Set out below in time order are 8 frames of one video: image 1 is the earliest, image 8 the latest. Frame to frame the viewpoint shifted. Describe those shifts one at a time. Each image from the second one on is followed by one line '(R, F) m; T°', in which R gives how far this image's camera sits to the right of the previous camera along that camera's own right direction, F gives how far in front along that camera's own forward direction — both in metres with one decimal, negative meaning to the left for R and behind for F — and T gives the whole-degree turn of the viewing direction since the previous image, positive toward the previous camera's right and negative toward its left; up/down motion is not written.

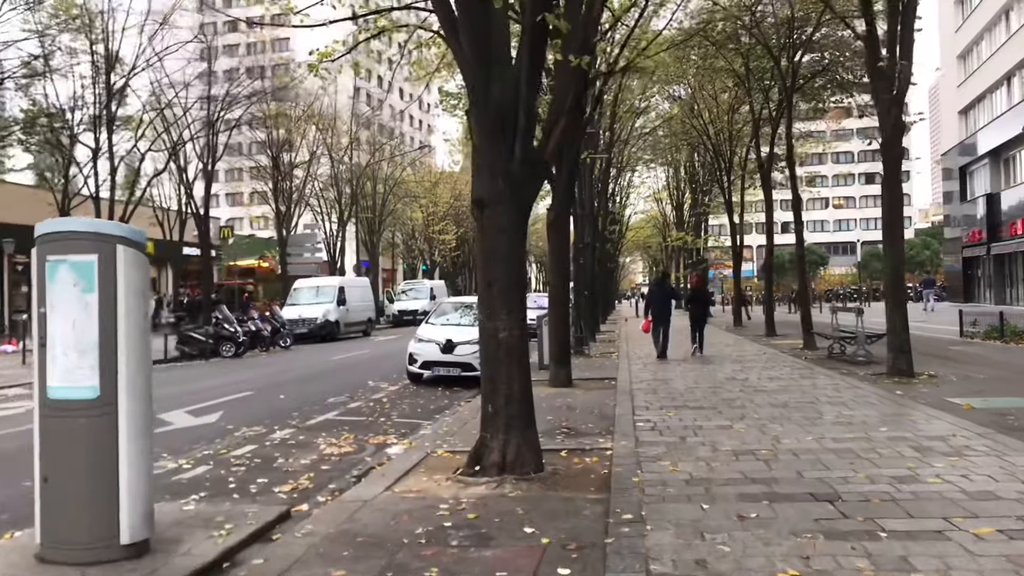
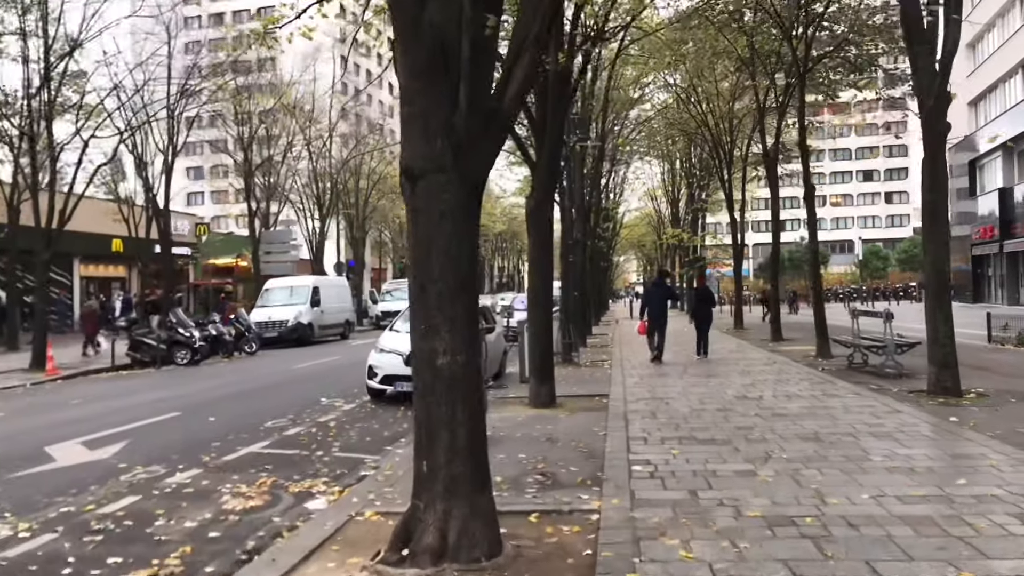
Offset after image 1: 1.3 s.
(+0.3, +1.9) m; 0°
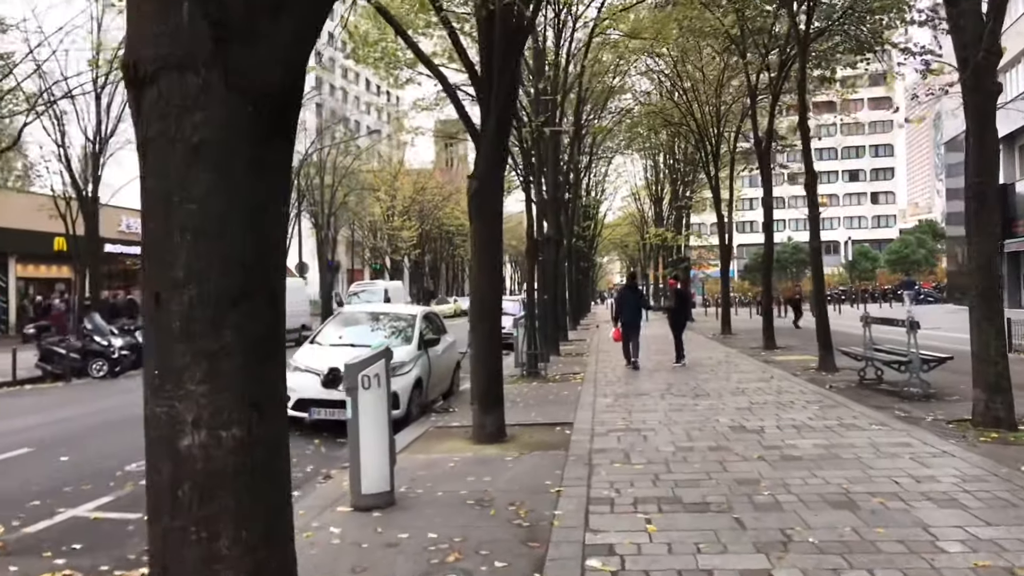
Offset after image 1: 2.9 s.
(+0.5, +2.2) m; +1°
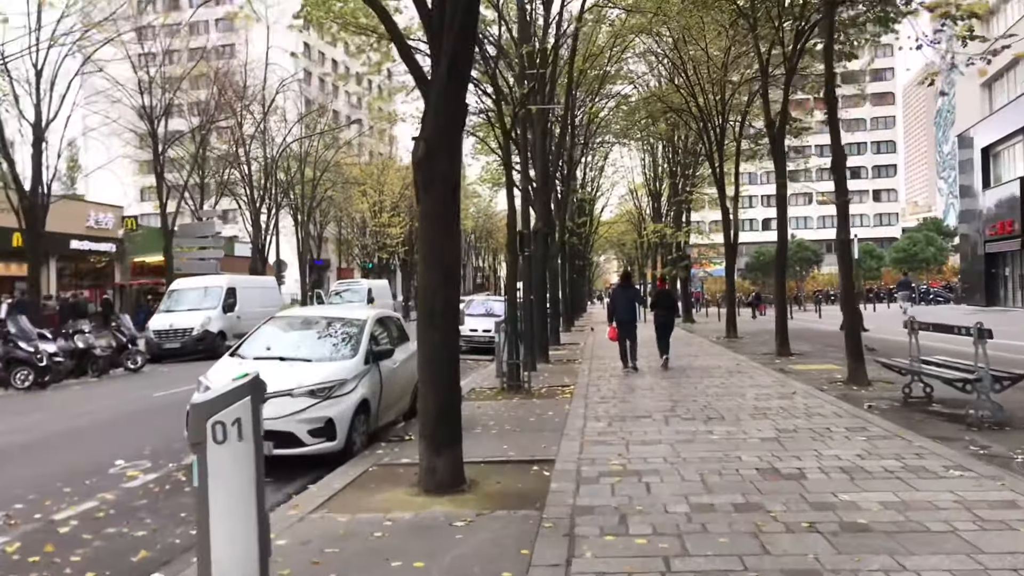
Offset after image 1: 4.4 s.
(+0.3, +2.0) m; 0°
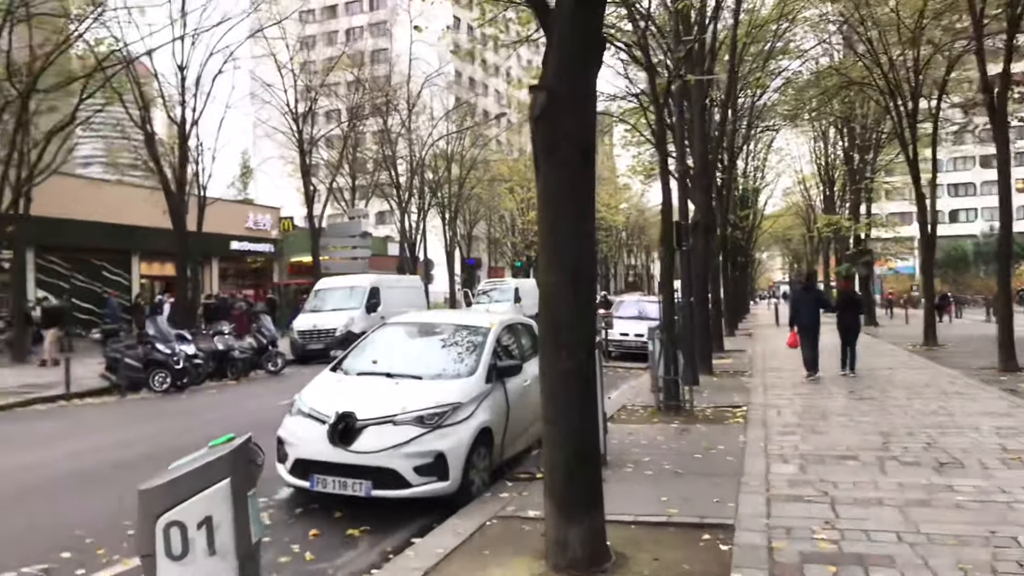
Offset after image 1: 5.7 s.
(-0.1, +1.7) m; -11°
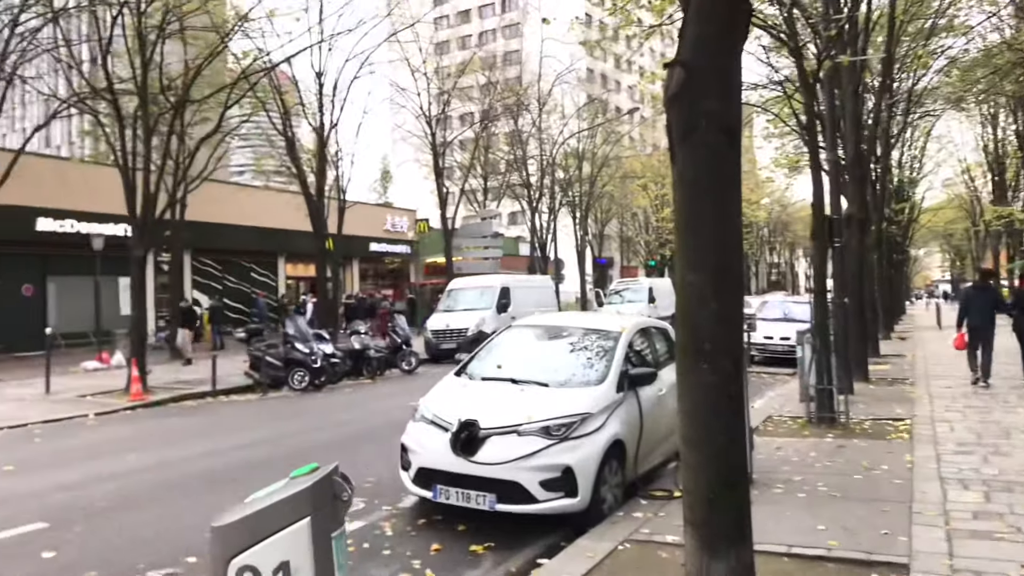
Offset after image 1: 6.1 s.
(0.0, +0.4) m; -9°
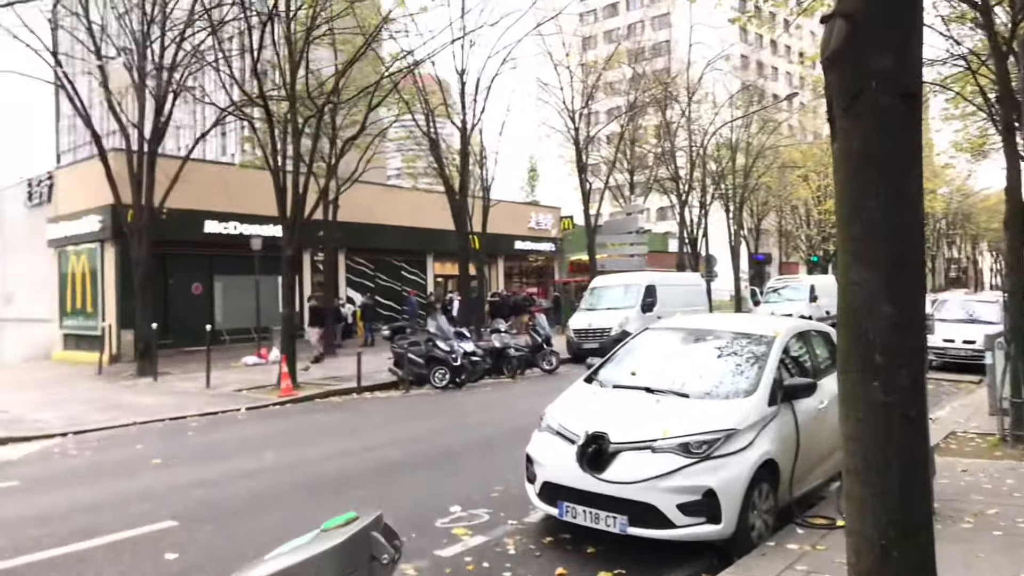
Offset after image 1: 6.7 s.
(+0.1, +0.5) m; -11°
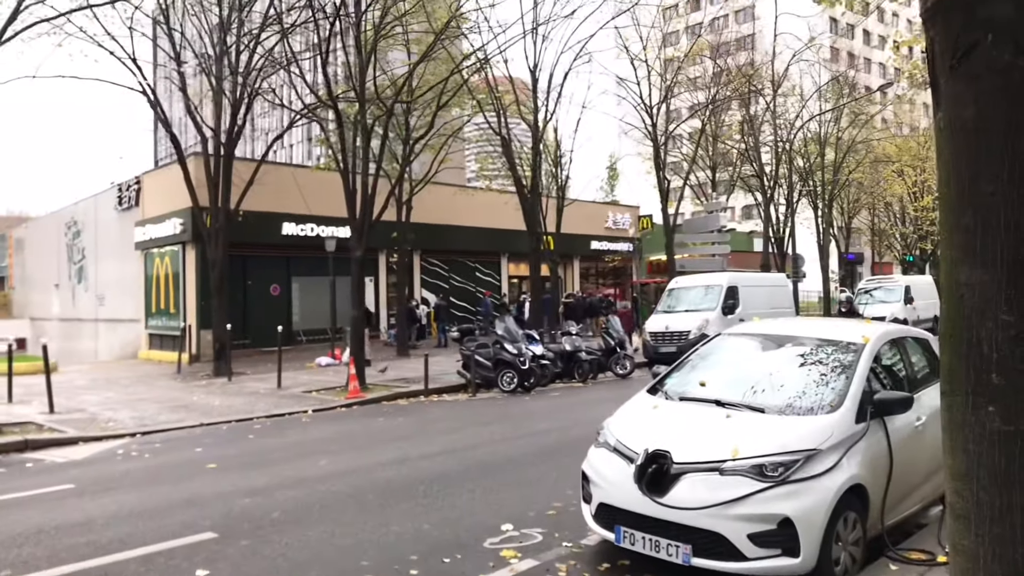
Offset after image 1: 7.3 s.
(+0.2, +0.4) m; -6°
